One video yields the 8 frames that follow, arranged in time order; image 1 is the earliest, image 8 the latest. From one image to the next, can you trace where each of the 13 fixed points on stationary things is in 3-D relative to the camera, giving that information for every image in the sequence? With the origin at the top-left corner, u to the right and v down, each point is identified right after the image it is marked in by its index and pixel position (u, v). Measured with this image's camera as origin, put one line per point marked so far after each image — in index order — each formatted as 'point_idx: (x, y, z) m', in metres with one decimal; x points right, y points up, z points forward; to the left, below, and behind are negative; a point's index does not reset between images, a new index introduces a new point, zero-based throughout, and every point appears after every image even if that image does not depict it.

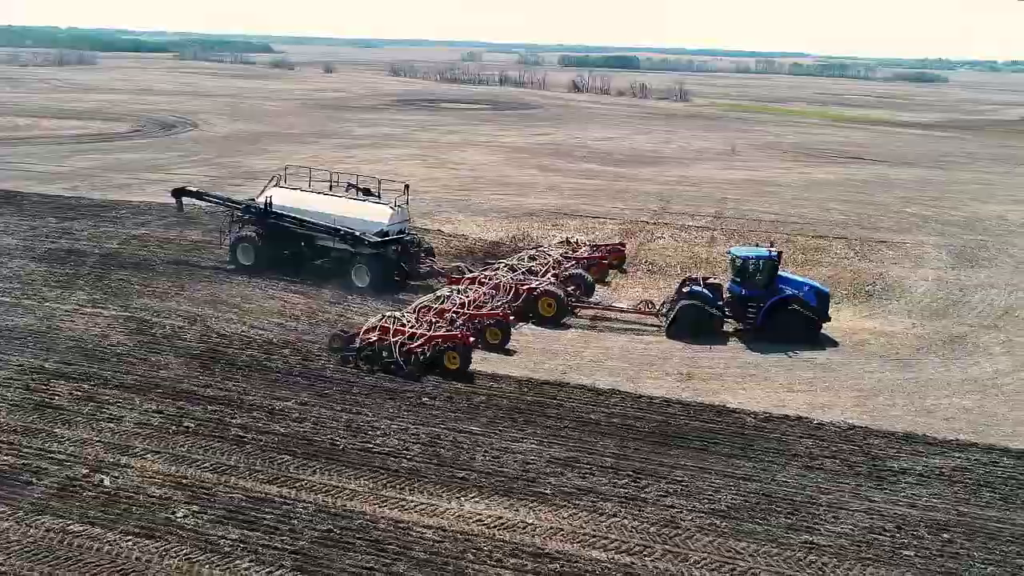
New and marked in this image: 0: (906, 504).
0: (+5.2, -2.9, +10.6) m
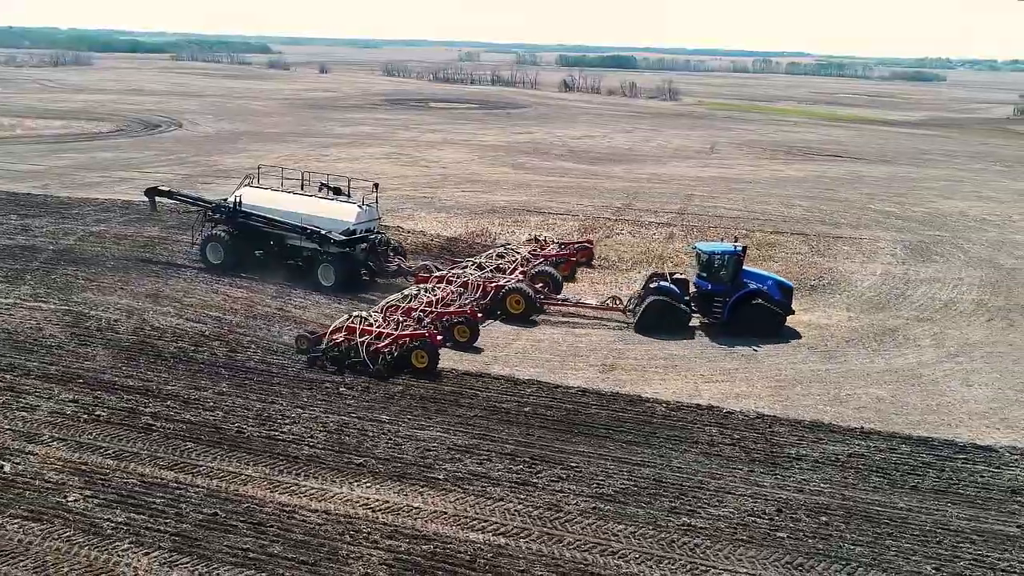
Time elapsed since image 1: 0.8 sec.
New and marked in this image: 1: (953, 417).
0: (+3.8, -2.7, +10.8) m
1: (+7.4, -2.2, +13.4) m
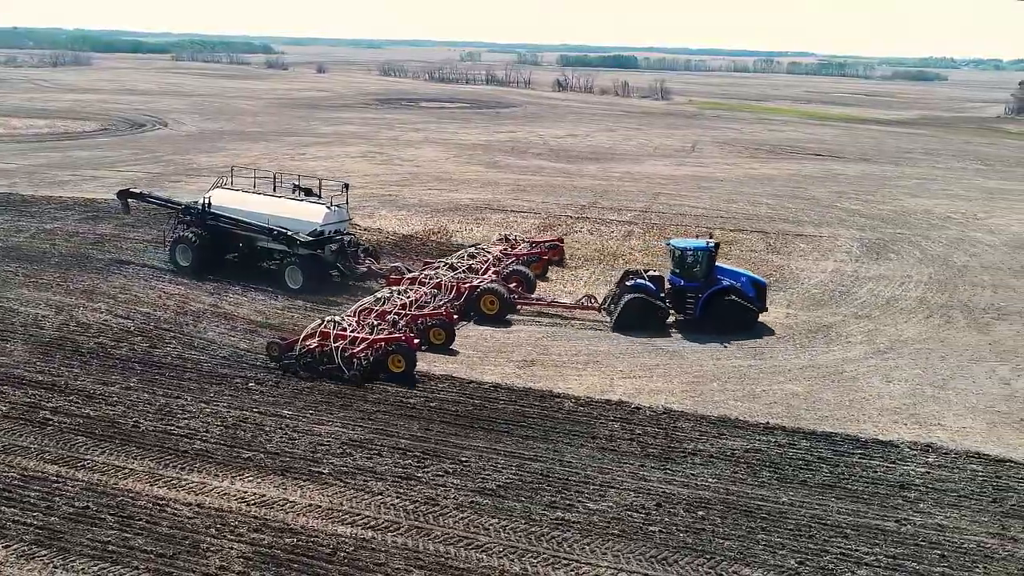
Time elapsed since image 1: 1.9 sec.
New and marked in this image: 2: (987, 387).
0: (+2.2, -2.6, +10.8) m
1: (+5.9, -2.1, +13.4) m
2: (+8.7, -1.8, +14.7) m
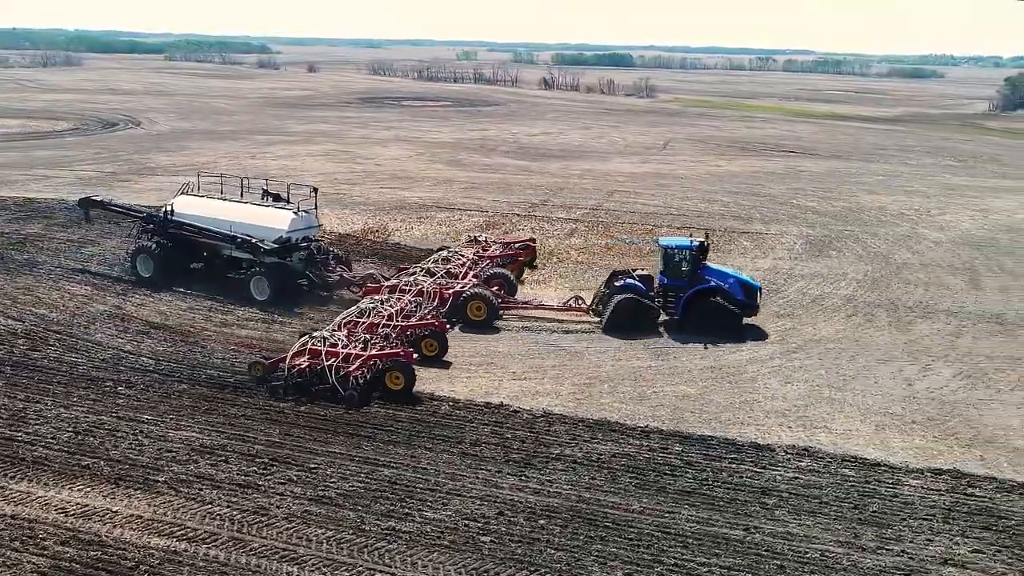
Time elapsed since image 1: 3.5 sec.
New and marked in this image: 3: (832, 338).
0: (+0.2, -2.6, +10.4) m
1: (+3.9, -2.1, +13.0) m
2: (+6.7, -1.8, +14.3) m
3: (+6.8, -1.1, +17.1) m
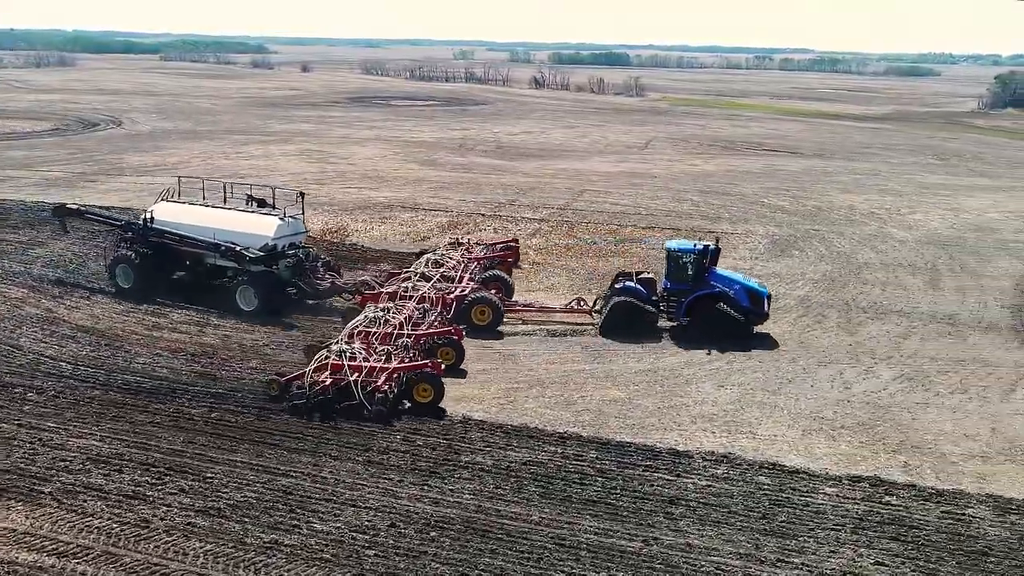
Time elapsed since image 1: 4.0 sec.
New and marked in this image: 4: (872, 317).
0: (-1.0, -2.7, +10.0) m
1: (+2.6, -2.1, +12.7) m
2: (+5.4, -1.8, +14.0) m
3: (+5.6, -1.1, +16.7) m
4: (+8.3, -0.7, +18.4) m
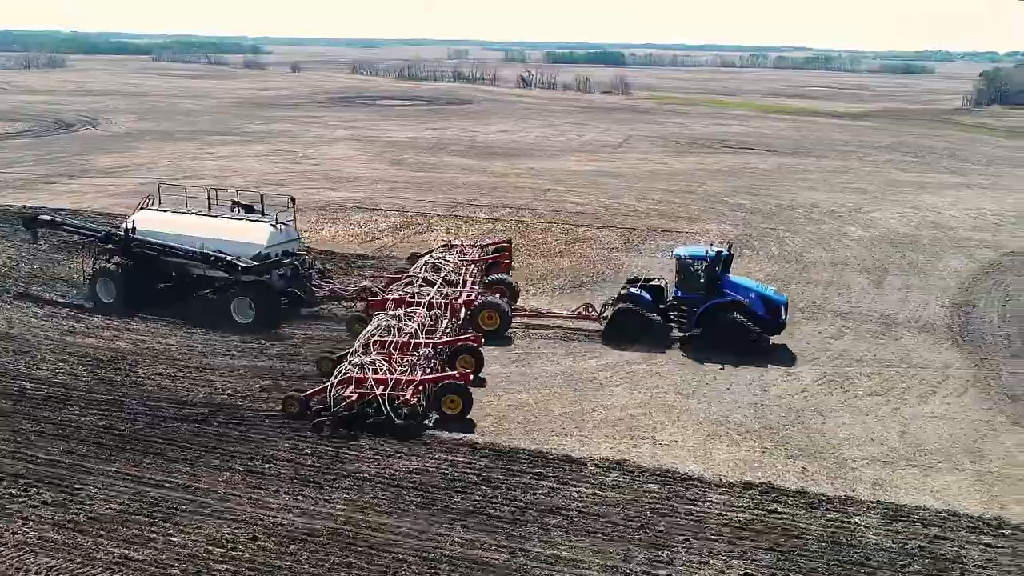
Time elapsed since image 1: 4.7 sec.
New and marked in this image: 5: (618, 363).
0: (-2.6, -2.7, +9.7) m
1: (+1.0, -2.1, +12.4) m
2: (+3.9, -1.8, +13.7) m
3: (+4.0, -1.1, +16.5) m
4: (+6.7, -0.7, +18.1) m
5: (+2.0, -1.4, +15.2) m
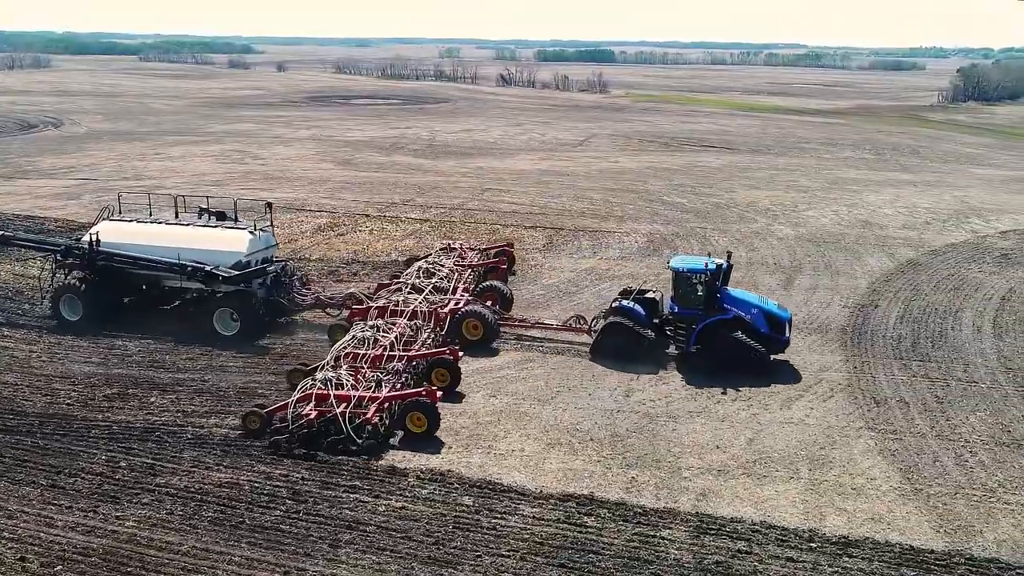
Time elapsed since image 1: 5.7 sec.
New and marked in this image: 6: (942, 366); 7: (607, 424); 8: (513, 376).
0: (-5.0, -2.8, +9.3) m
1: (-1.4, -2.2, +12.0) m
2: (+1.4, -1.9, +13.3) m
3: (+1.5, -1.1, +16.1) m
4: (+4.2, -0.7, +17.8) m
5: (-0.4, -1.5, +14.8) m
6: (+8.1, -1.5, +15.1) m
7: (+1.5, -2.1, +12.4) m
8: (0.0, -1.6, +14.4) m
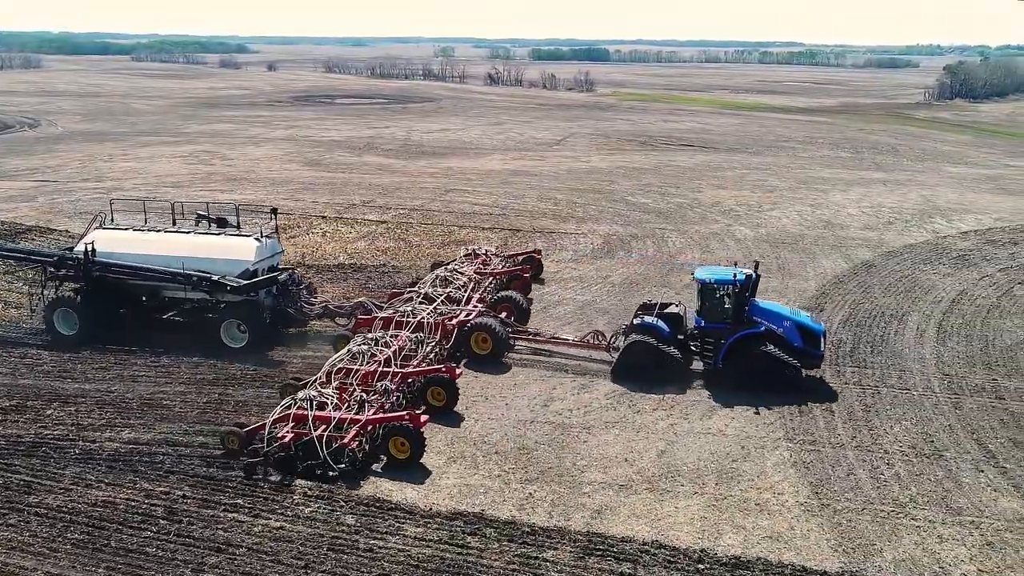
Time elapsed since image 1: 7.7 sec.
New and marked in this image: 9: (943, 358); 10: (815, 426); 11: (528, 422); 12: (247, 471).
0: (-6.4, -2.9, +8.9) m
1: (-2.8, -2.3, +11.6) m
2: (0.0, -2.0, +12.9) m
3: (+0.1, -1.2, +15.7) m
4: (+2.8, -0.8, +17.4) m
5: (-1.8, -1.6, +14.4) m
6: (+6.7, -1.6, +14.7) m
7: (+0.1, -2.2, +12.0) m
8: (-1.4, -1.7, +13.9) m
9: (+8.3, -1.4, +15.5) m
10: (+4.7, -2.1, +12.4) m
11: (+0.3, -2.1, +12.5) m
12: (-4.3, -2.4, +11.0) m
